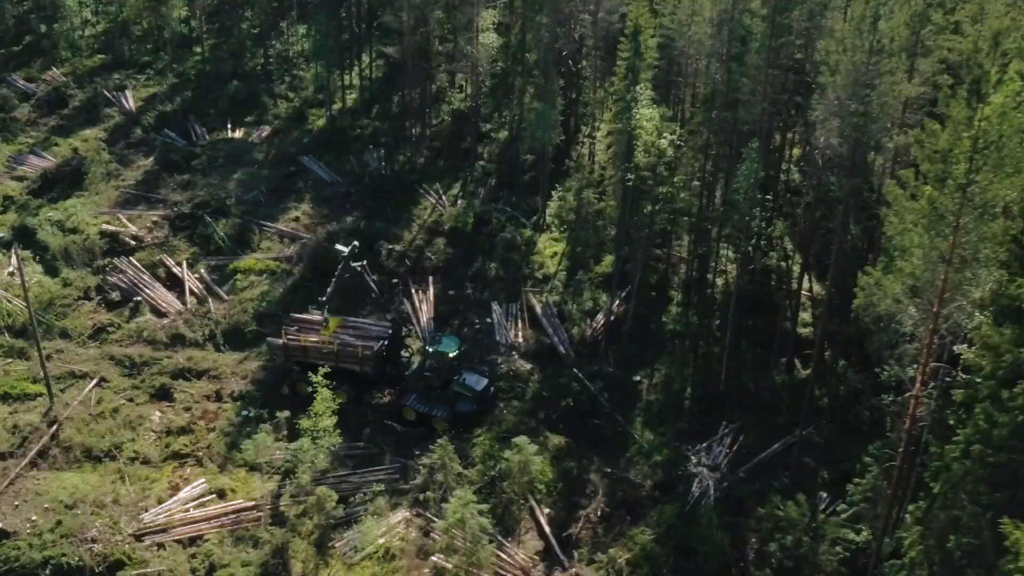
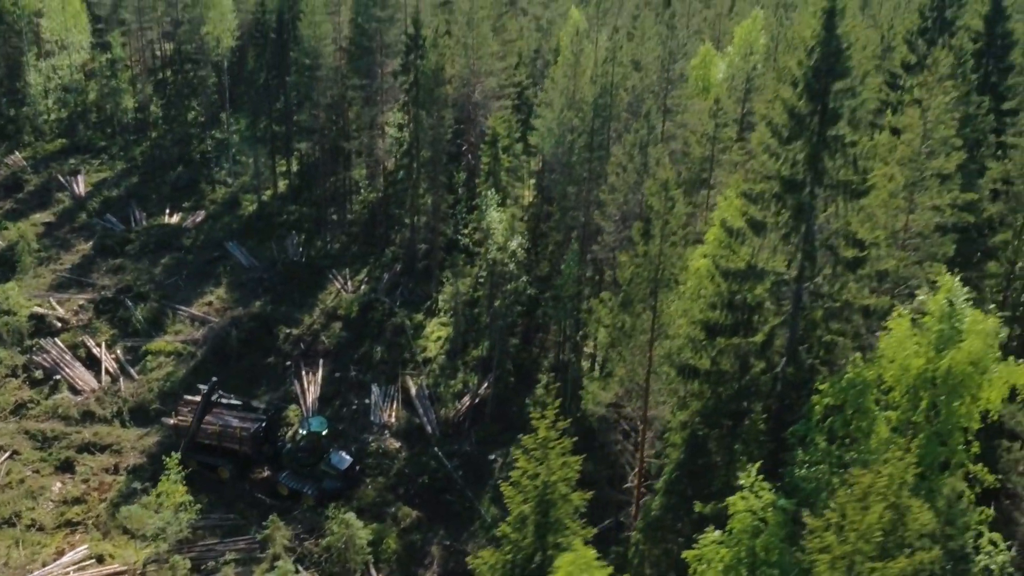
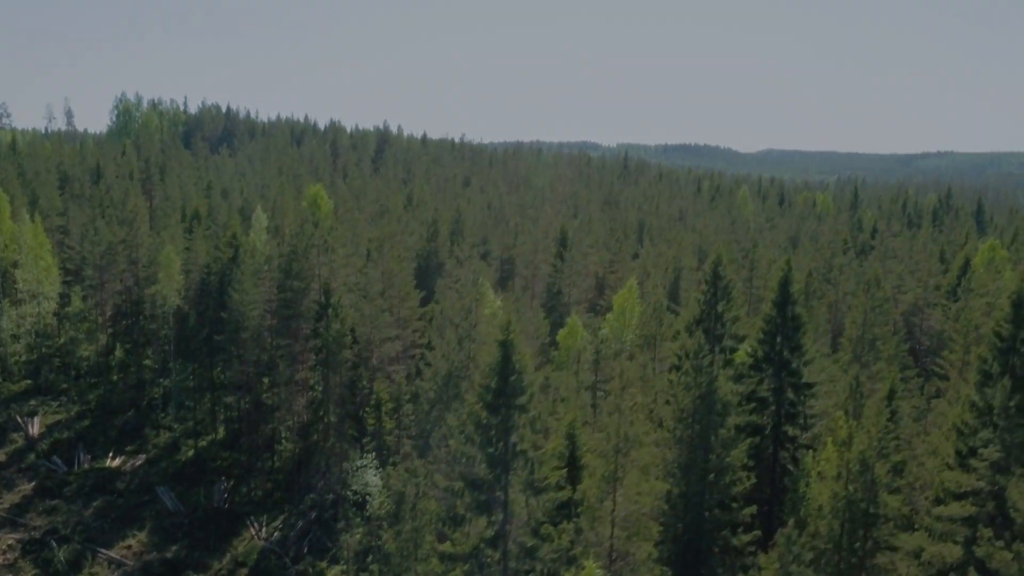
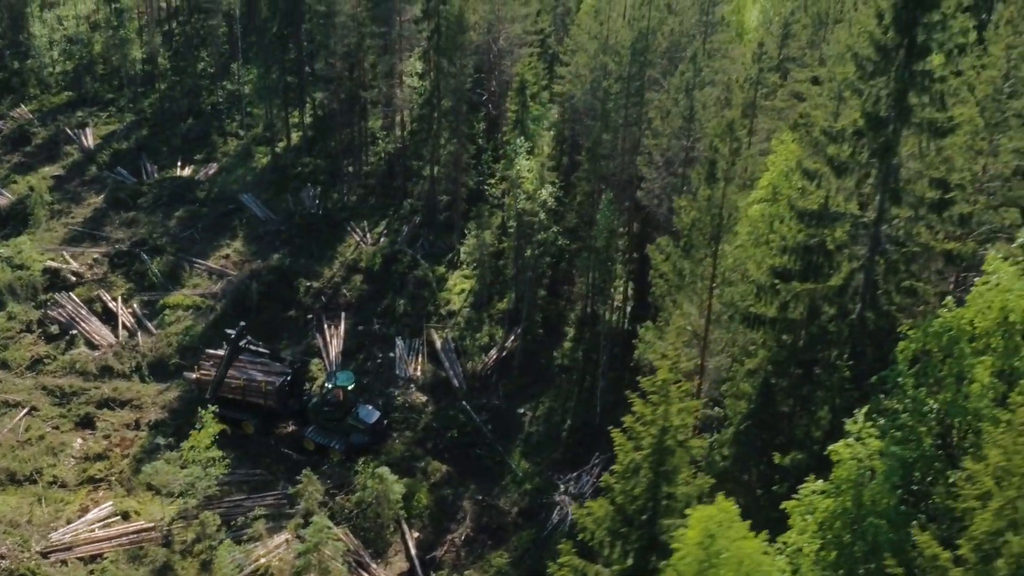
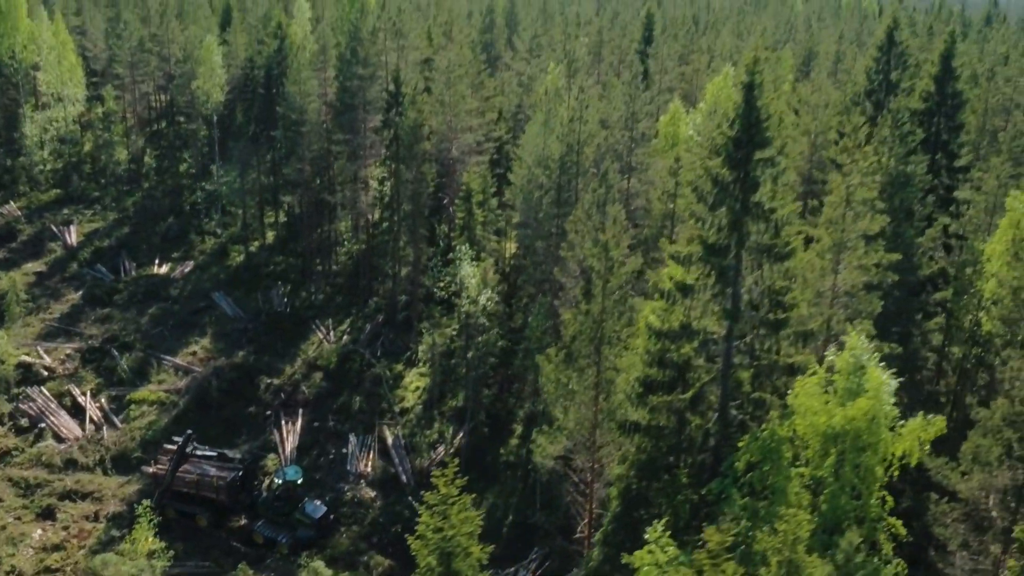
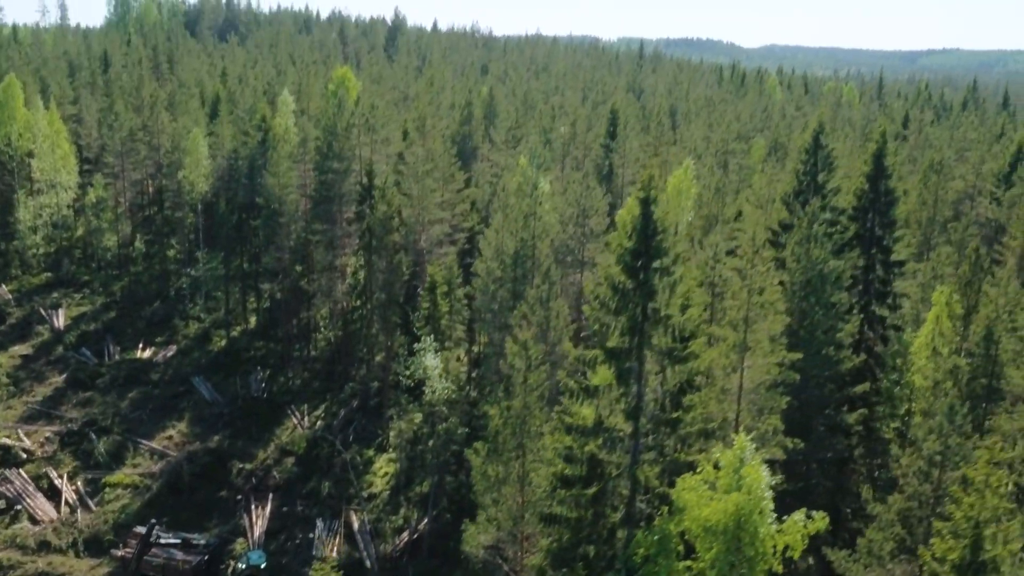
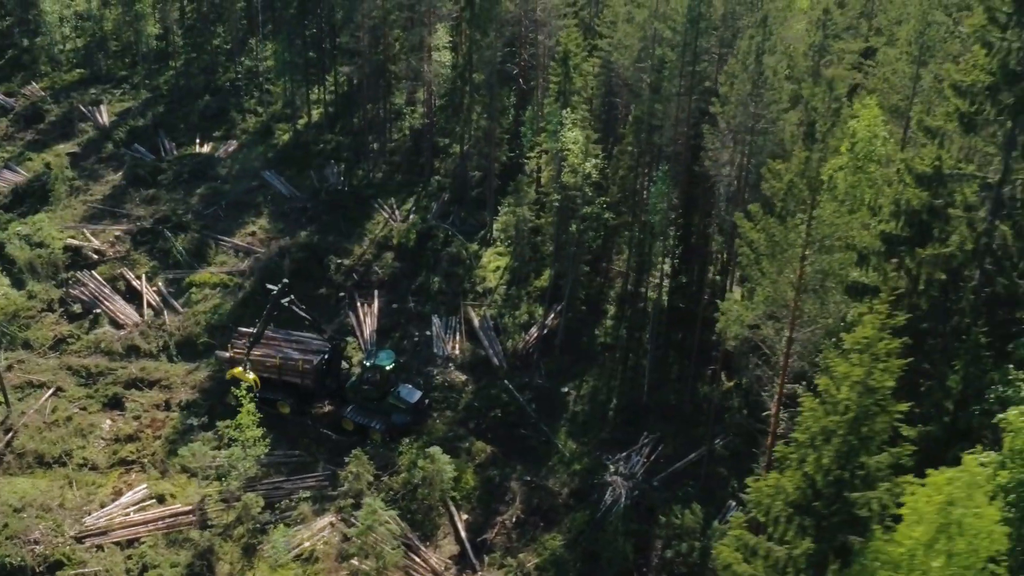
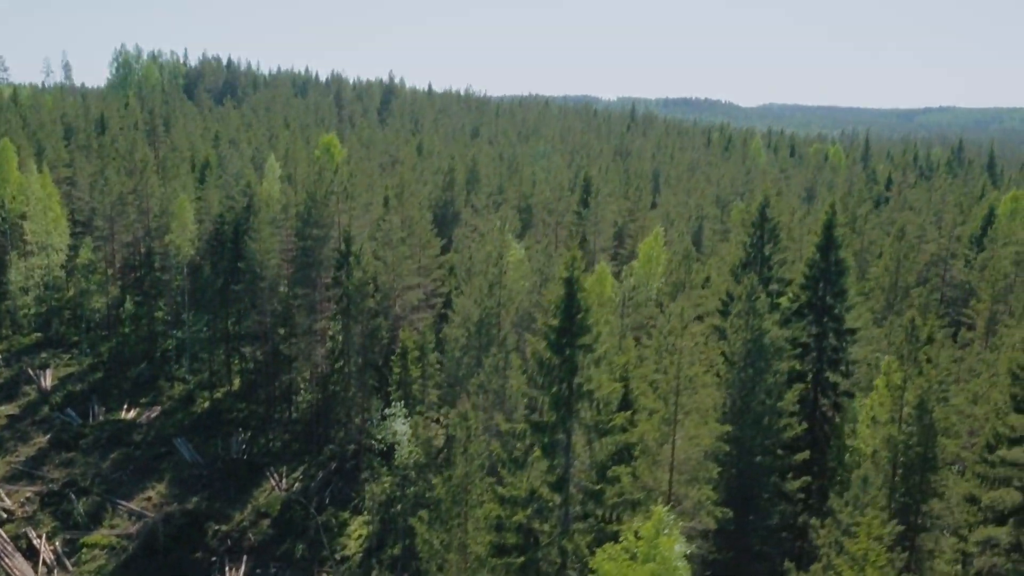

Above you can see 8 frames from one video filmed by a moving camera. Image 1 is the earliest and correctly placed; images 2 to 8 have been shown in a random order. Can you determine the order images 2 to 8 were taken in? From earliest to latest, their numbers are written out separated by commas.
7, 4, 2, 5, 6, 8, 3
